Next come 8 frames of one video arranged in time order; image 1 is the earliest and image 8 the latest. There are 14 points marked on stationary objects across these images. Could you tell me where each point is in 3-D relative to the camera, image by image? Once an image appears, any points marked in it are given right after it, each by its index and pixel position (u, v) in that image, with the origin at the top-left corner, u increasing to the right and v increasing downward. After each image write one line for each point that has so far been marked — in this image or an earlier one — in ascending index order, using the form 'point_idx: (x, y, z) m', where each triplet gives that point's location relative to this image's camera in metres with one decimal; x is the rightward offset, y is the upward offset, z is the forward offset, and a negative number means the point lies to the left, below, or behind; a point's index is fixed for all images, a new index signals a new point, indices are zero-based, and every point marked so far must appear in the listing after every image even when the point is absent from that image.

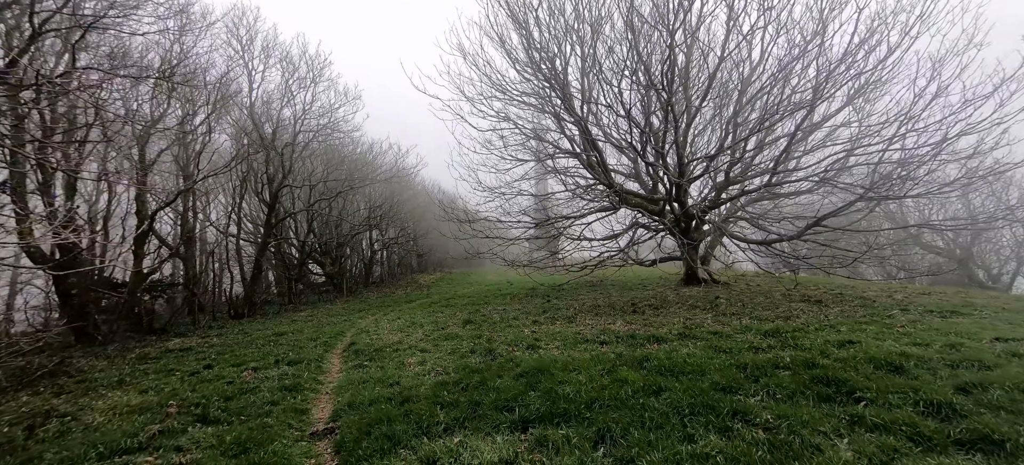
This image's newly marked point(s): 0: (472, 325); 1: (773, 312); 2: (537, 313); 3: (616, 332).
0: (-0.9, -2.0, +9.2) m
1: (+5.3, -1.6, +8.7) m
2: (+0.7, -2.1, +10.9) m
3: (+1.8, -1.7, +7.2) m
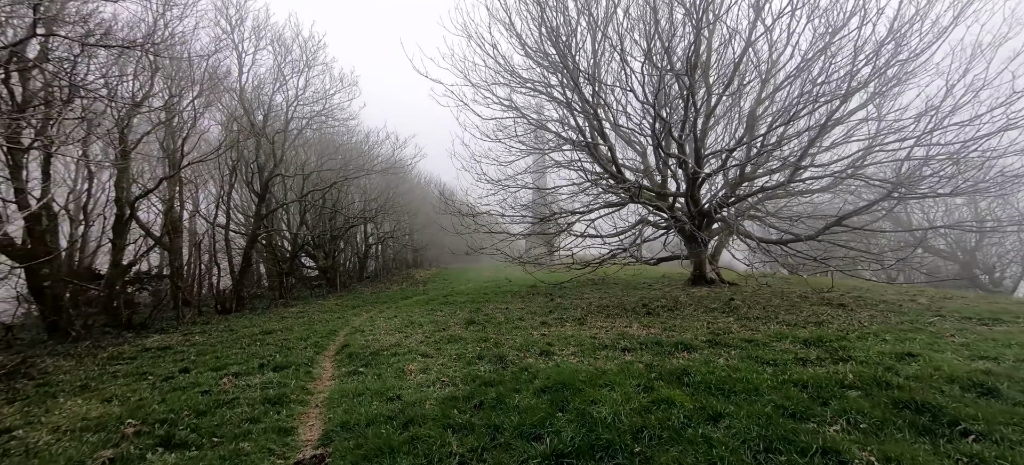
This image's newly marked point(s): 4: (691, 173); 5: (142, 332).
0: (-0.7, -1.9, +8.6) m
1: (+5.4, -1.6, +8.2) m
2: (+0.8, -1.9, +10.3) m
3: (+1.9, -1.6, +6.6) m
4: (+4.4, +1.2, +10.2) m
5: (-10.1, -2.7, +11.8) m
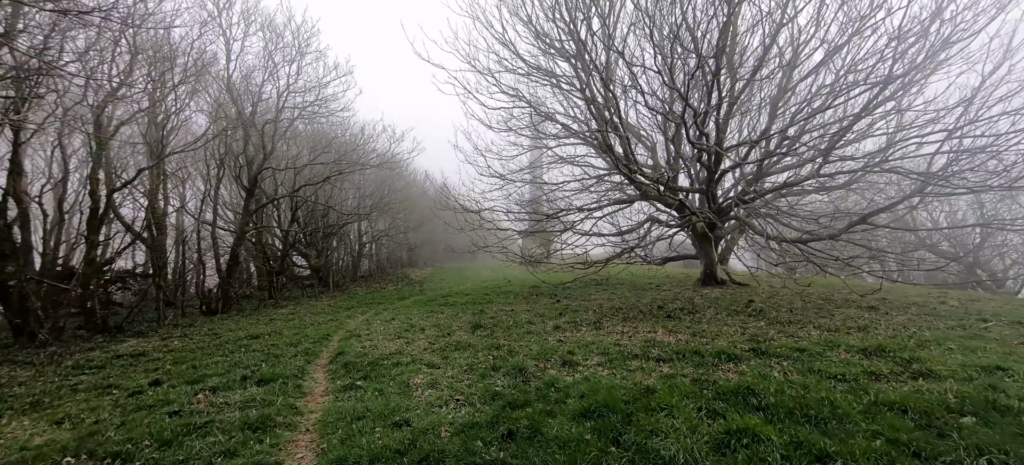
0: (-0.6, -1.8, +7.9) m
1: (+5.6, -1.5, +7.5) m
2: (+0.9, -1.9, +9.6) m
3: (+2.1, -1.5, +5.9) m
4: (+4.6, +1.3, +9.5) m
5: (-9.9, -2.6, +10.9) m
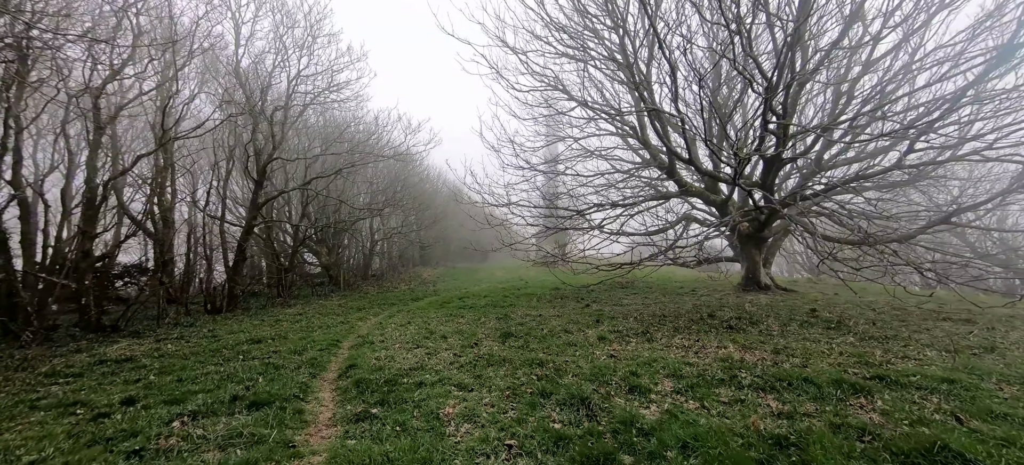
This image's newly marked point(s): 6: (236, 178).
0: (0.0, -1.7, +6.8) m
1: (+6.2, -1.5, +6.3) m
2: (+1.5, -1.8, +8.5) m
3: (+2.7, -1.5, +4.8) m
4: (+5.2, +1.3, +8.3) m
5: (-9.3, -2.4, +10.1) m
6: (-11.8, +2.3, +18.5) m
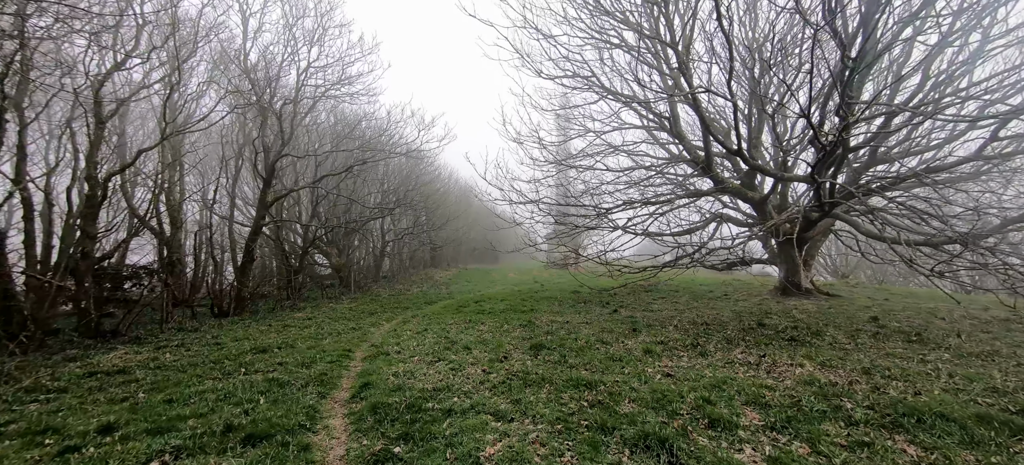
0: (+0.5, -1.7, +6.0) m
1: (+6.7, -1.5, +5.4) m
2: (+2.0, -1.8, +7.7) m
3: (+3.1, -1.5, +4.0) m
4: (+5.7, +1.3, +7.5) m
5: (-8.7, -2.4, +9.5) m
6: (-11.1, +2.3, +18.0) m
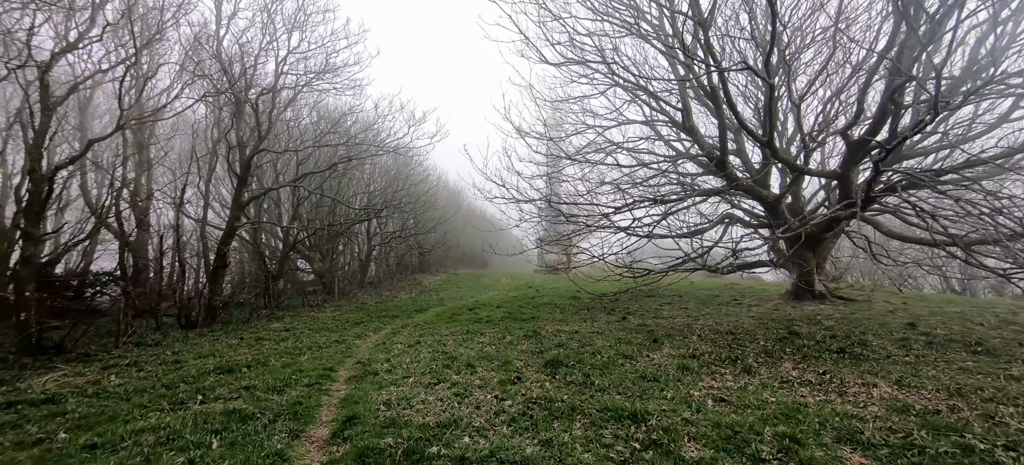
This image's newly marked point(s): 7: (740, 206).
0: (+0.7, -1.6, +5.1) m
1: (+6.8, -1.4, +4.7) m
2: (+2.2, -1.8, +6.8) m
3: (+3.3, -1.4, +3.1) m
4: (+5.8, +1.3, +6.7) m
5: (-8.7, -2.4, +8.2) m
6: (-11.3, +2.2, +16.7) m
7: (+6.2, +0.7, +11.7) m
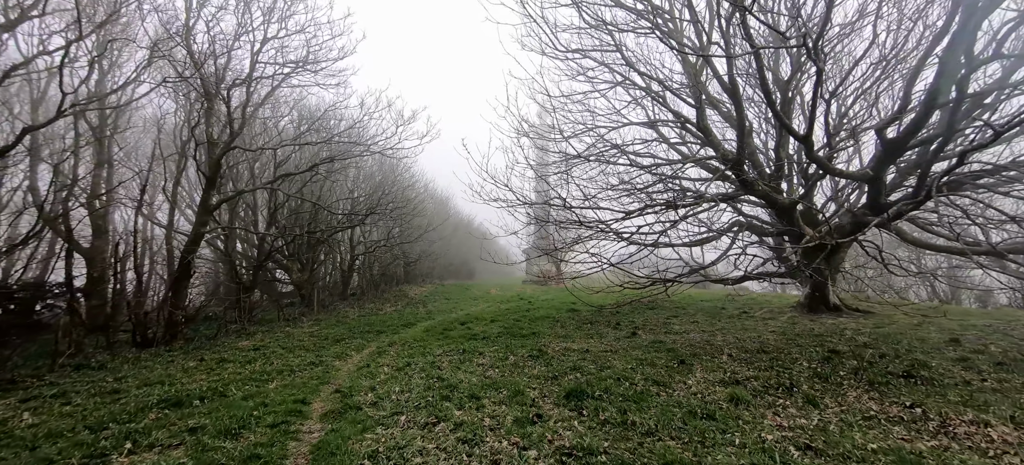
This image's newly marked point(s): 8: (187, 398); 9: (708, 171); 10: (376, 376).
0: (+0.8, -1.7, +4.1) m
1: (+7.0, -1.5, +4.0) m
2: (+2.2, -1.8, +5.9) m
3: (+3.6, -1.4, +2.3) m
4: (+5.9, +1.3, +6.1) m
5: (-8.6, -2.5, +6.9) m
6: (-11.6, +1.9, +15.4) m
7: (+6.1, +0.5, +11.0) m
8: (-4.0, -2.0, +5.3) m
9: (+5.2, +1.6, +11.3) m
10: (-1.9, -2.0, +6.0) m
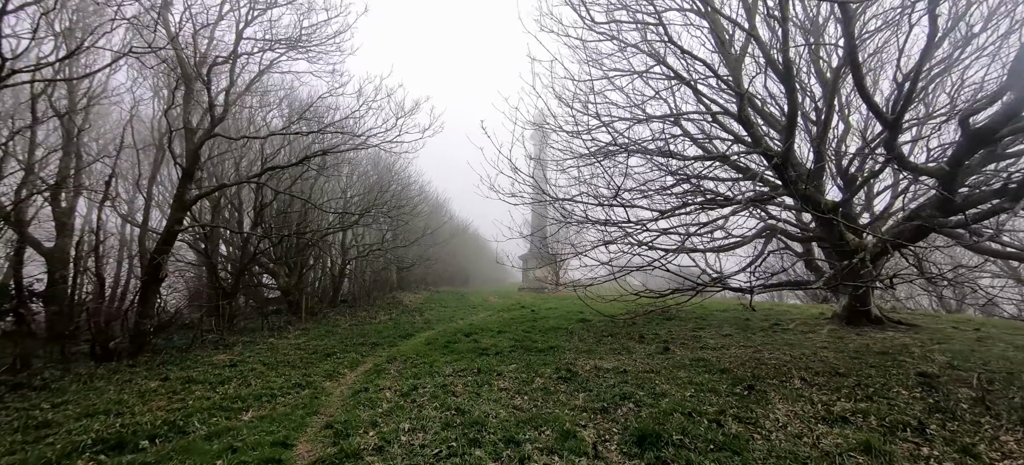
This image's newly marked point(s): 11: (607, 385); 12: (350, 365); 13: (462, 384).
0: (+1.2, -1.6, +3.0) m
1: (+7.4, -1.5, +3.0) m
2: (+2.6, -1.8, +4.8) m
3: (+4.0, -1.3, +1.2) m
4: (+6.3, +1.2, +5.1) m
5: (-8.3, -2.4, +5.6) m
6: (-11.3, +1.9, +14.1) m
7: (+6.4, +0.4, +10.0) m
8: (-3.6, -1.9, +4.1) m
9: (+5.5, +1.5, +10.4) m
10: (-1.5, -2.0, +4.9) m
11: (+1.2, -1.9, +5.3) m
12: (-2.8, -2.3, +7.6) m
13: (-0.7, -2.0, +5.7) m
